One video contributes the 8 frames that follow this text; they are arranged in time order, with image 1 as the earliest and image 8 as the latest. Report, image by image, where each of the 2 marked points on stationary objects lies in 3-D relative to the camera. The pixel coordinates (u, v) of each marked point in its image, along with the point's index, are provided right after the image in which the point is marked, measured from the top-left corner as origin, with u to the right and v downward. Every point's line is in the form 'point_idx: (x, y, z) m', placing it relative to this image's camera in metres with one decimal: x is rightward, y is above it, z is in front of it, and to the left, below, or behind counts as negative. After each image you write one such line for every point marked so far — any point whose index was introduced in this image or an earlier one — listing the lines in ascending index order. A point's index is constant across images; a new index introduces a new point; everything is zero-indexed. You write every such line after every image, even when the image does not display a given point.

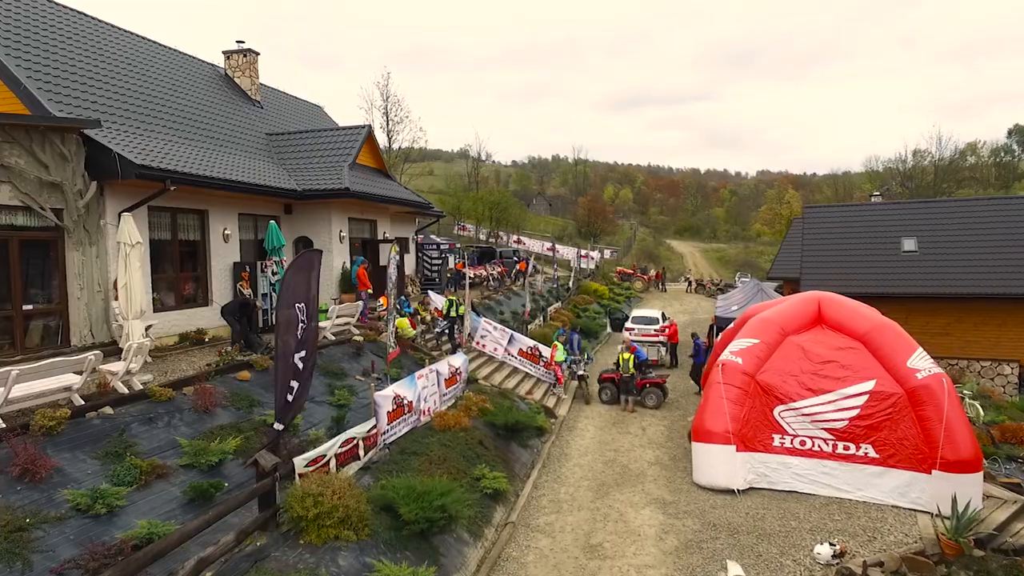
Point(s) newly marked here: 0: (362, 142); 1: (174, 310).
0: (-4.0, +3.9, +18.6) m
1: (-6.6, -0.4, +13.7) m
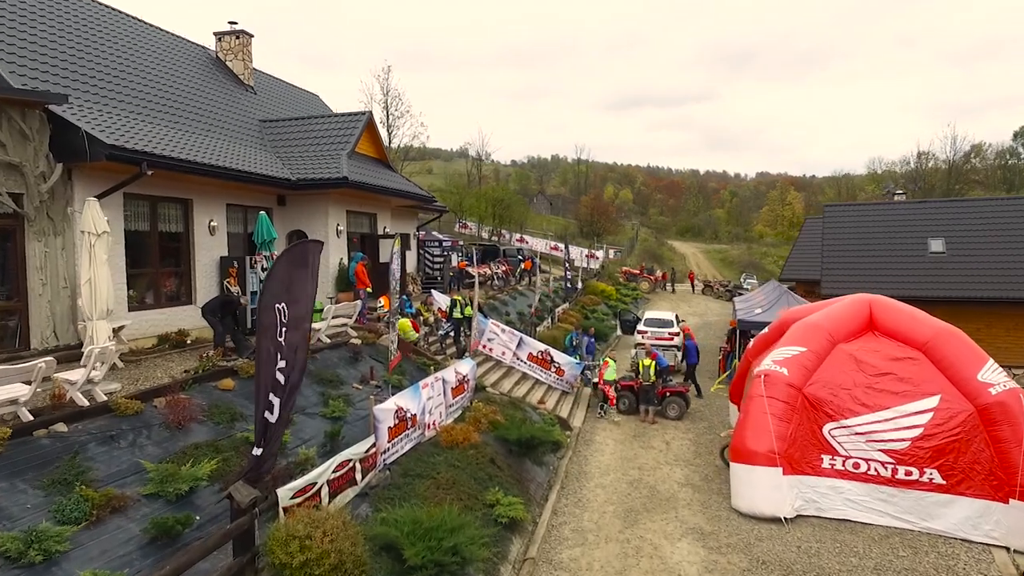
0: (-3.7, +4.0, +17.3) m
1: (-6.4, -0.4, +12.4) m
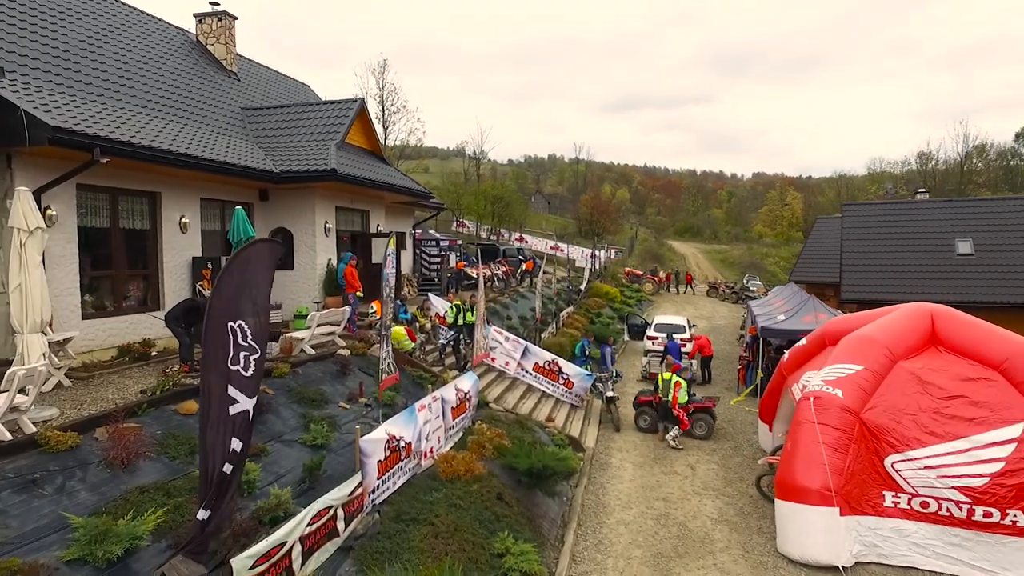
0: (-3.6, +3.9, +15.9) m
1: (-6.3, -0.4, +10.9) m
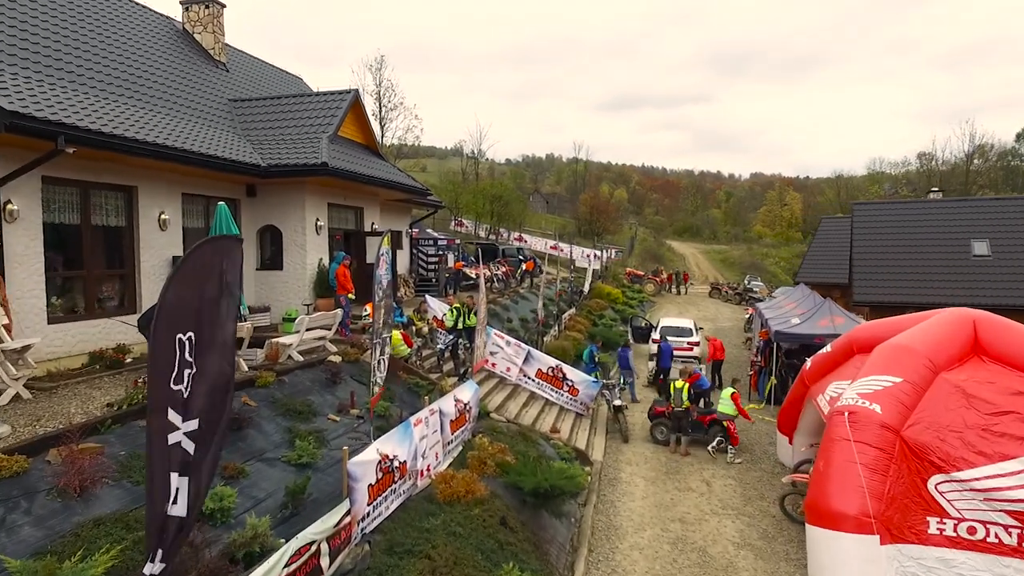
0: (-3.6, +3.9, +15.1) m
1: (-6.2, -0.4, +10.1) m
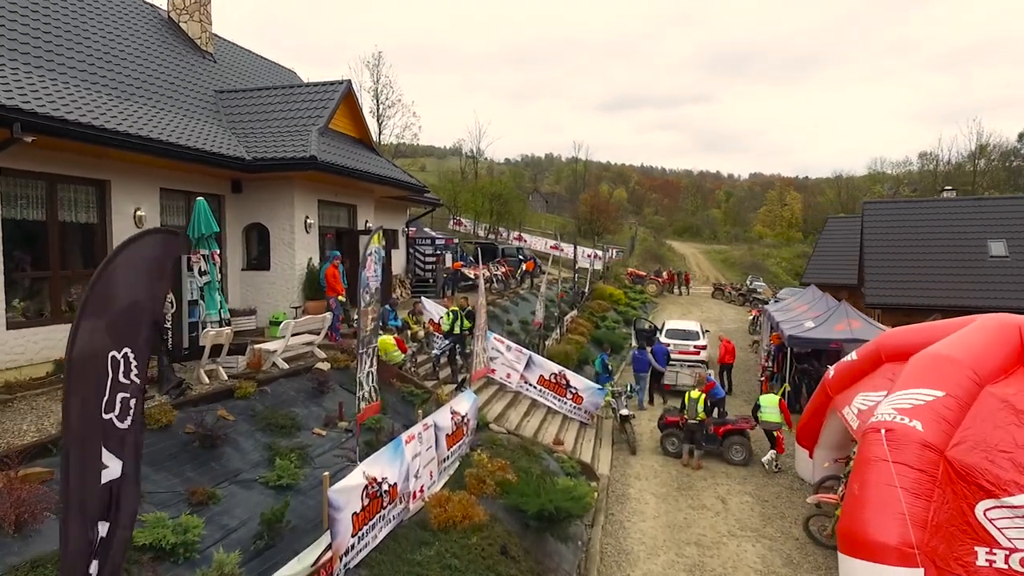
0: (-3.5, +3.8, +14.3) m
1: (-6.2, -0.5, +9.3) m
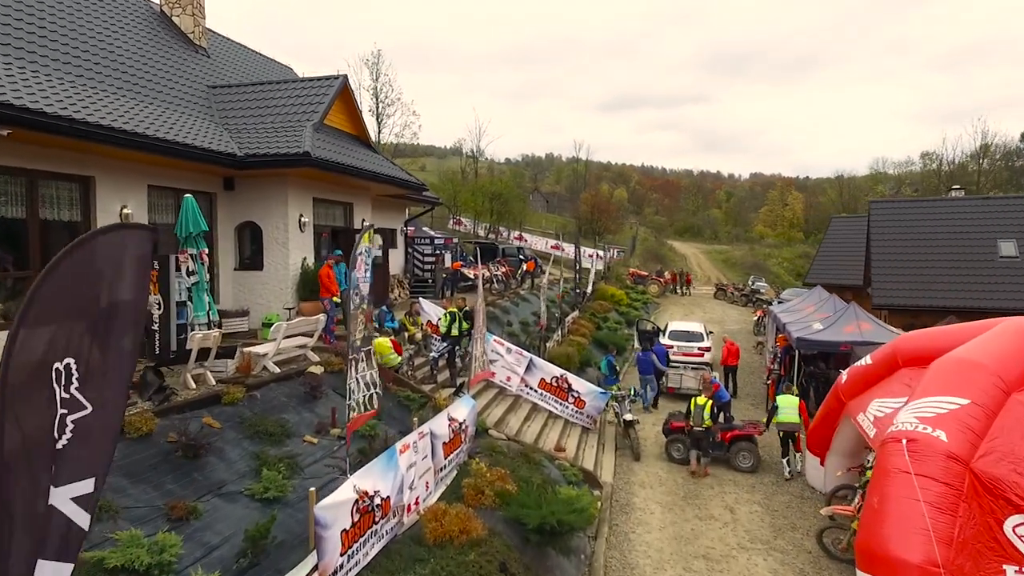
0: (-3.5, +3.8, +13.9) m
1: (-6.2, -0.5, +8.9) m
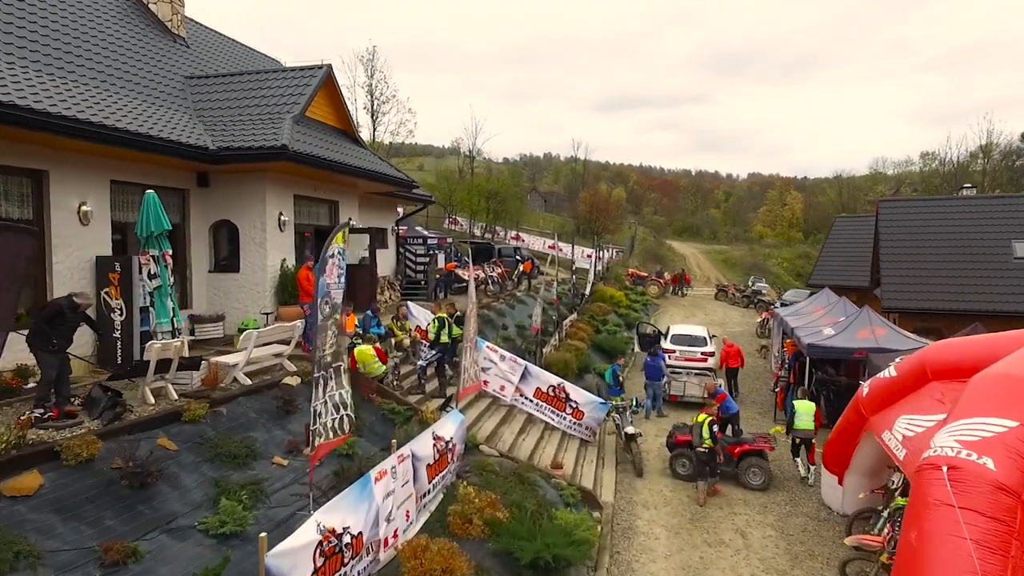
0: (-3.6, +3.8, +13.1) m
1: (-6.3, -0.5, +8.1) m
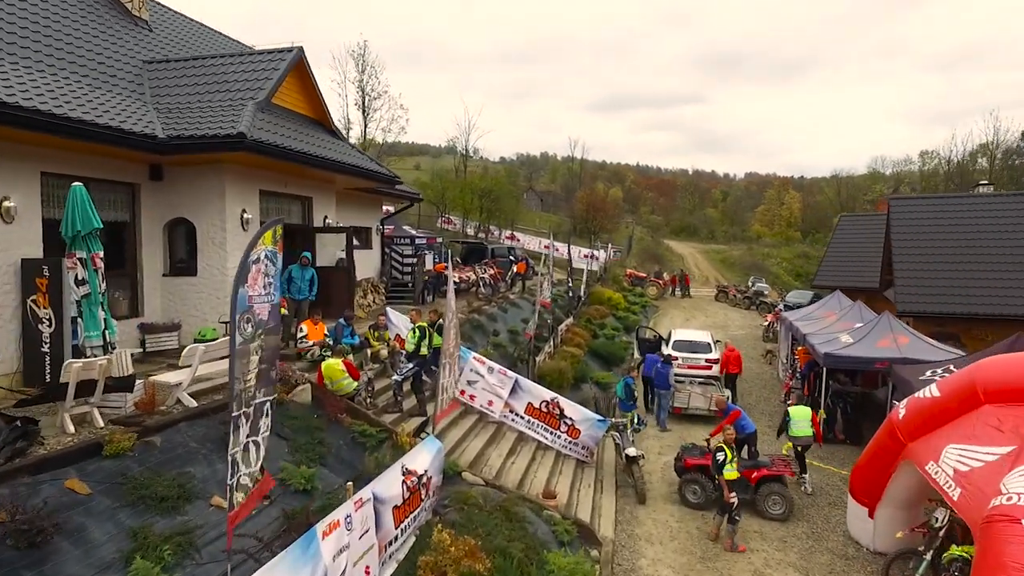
0: (-3.8, +3.7, +11.9) m
1: (-6.4, -0.6, +6.9) m
